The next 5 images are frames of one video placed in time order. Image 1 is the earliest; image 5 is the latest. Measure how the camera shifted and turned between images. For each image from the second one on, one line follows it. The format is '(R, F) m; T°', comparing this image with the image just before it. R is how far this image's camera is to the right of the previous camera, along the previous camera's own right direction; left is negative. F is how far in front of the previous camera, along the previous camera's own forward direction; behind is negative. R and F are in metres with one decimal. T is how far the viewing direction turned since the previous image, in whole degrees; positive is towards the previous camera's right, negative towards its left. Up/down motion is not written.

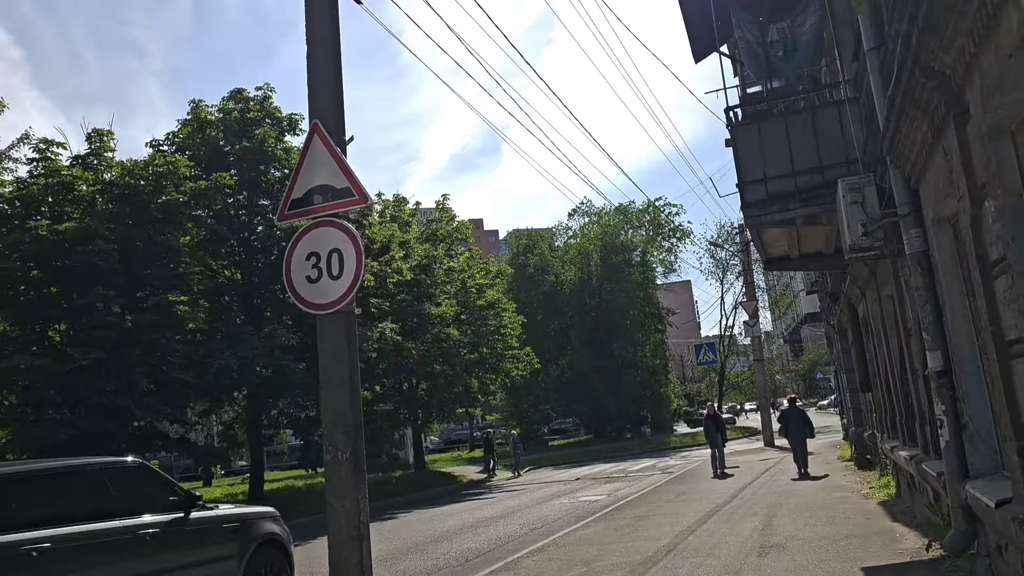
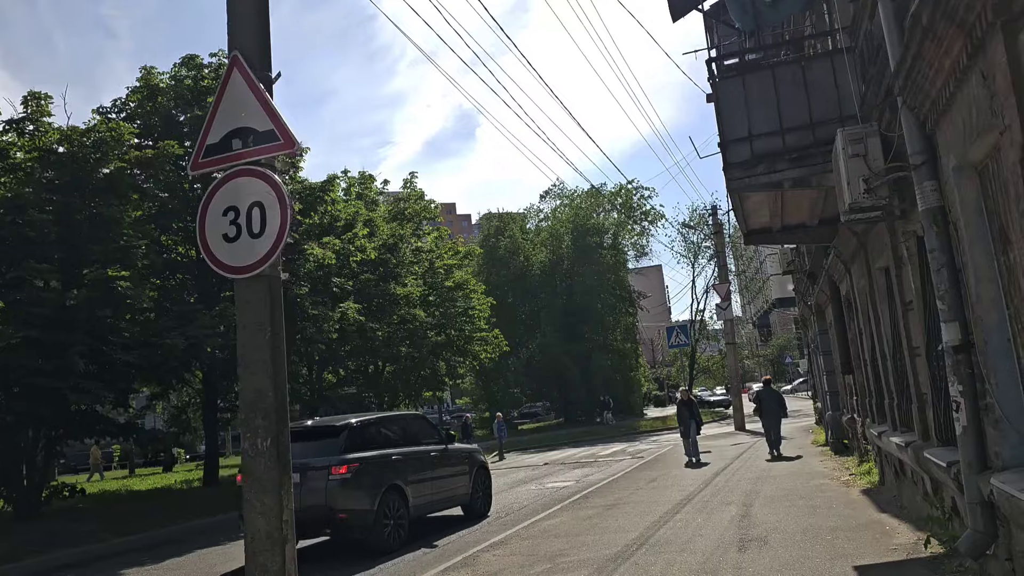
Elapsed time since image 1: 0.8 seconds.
(+0.1, +0.8) m; +2°
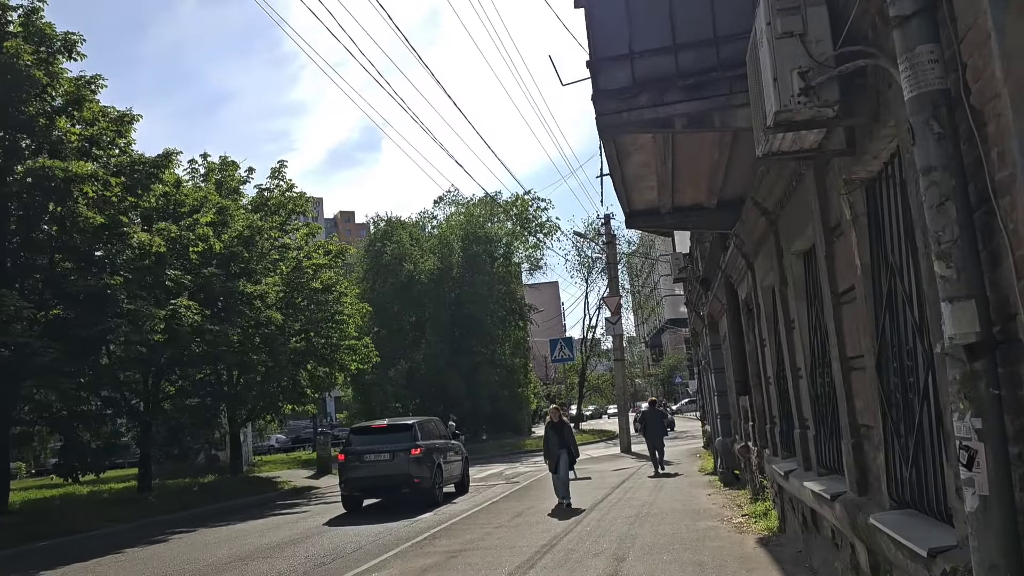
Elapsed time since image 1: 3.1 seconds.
(+0.8, +2.2) m; +7°
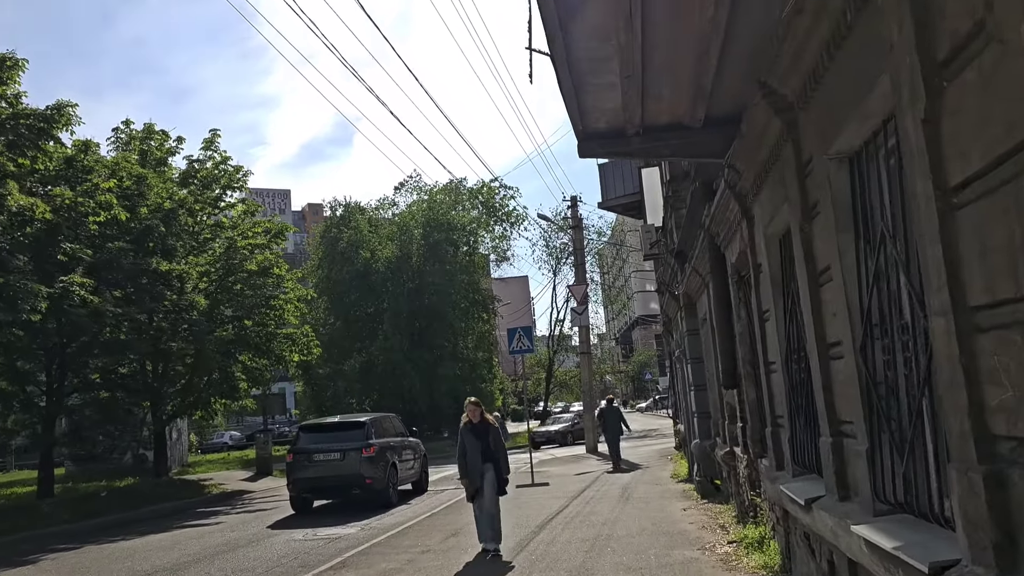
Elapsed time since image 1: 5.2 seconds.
(+0.4, +2.2) m; +2°
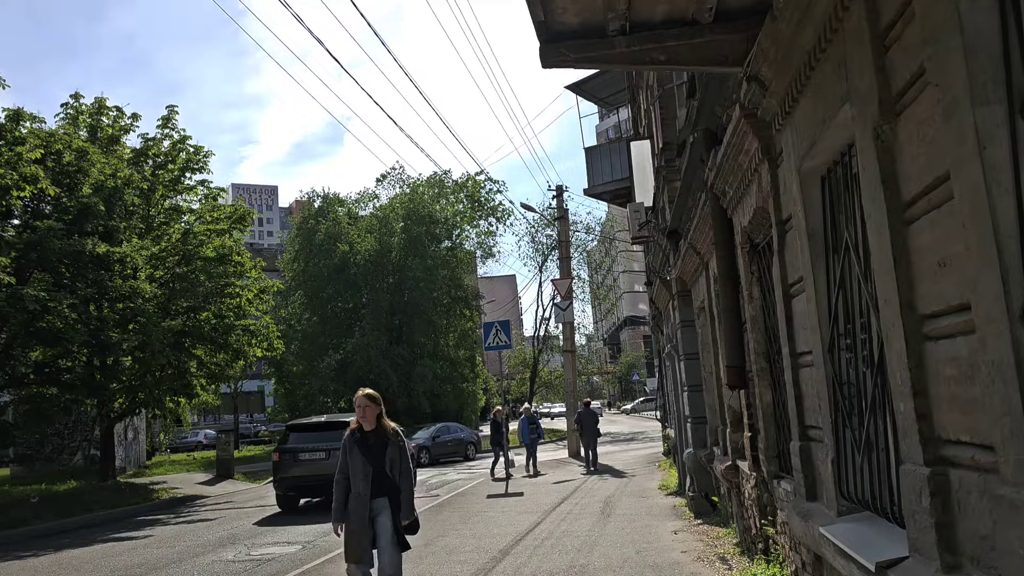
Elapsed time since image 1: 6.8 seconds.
(+0.3, +1.6) m; +1°
